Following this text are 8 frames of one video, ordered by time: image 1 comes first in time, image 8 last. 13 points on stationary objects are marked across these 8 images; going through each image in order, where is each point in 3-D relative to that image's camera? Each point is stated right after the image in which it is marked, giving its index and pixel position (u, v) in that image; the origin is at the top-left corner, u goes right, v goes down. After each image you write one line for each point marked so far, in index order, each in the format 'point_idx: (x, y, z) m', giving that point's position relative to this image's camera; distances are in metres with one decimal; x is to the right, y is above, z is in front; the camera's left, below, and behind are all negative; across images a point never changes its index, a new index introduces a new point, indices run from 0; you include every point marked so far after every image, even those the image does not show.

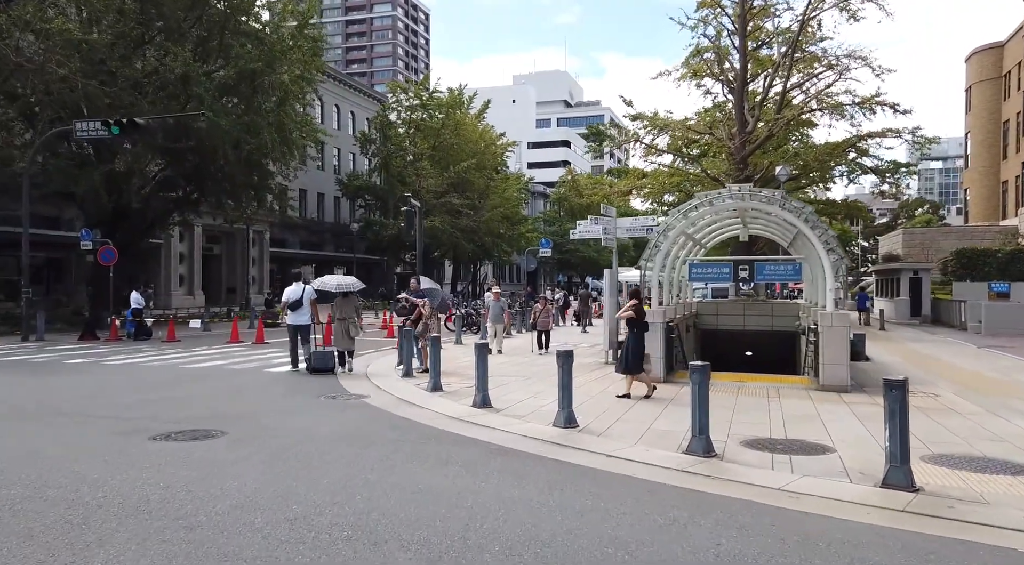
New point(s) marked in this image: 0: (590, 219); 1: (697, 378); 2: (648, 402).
0: (+1.7, +1.4, +17.0) m
1: (+1.6, -0.8, +6.9) m
2: (+1.7, -1.5, +10.1) m
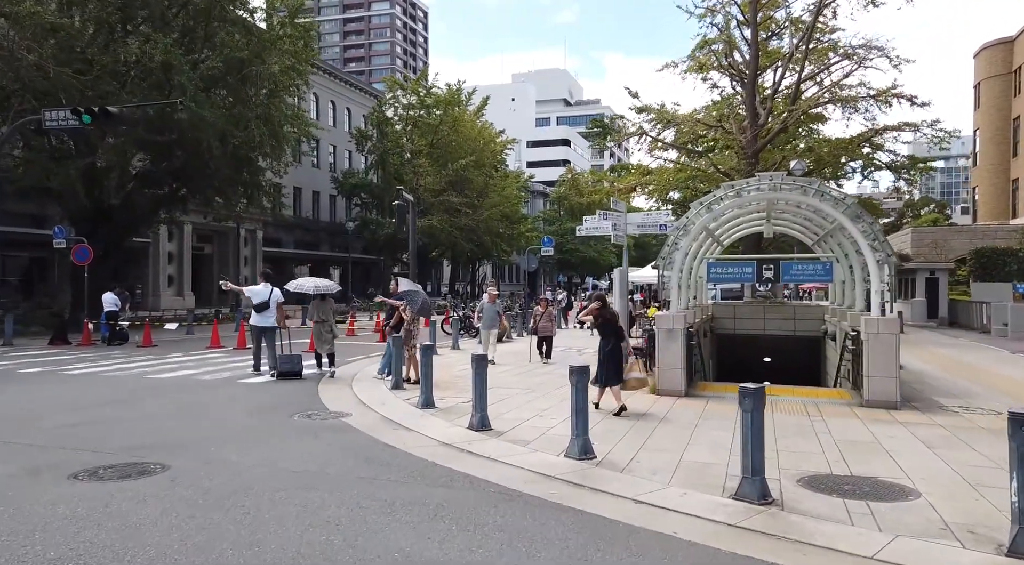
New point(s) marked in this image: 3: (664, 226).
0: (+1.7, +1.3, +15.6) m
1: (+1.6, -0.8, +5.5) m
2: (+1.7, -1.5, +8.7) m
3: (+3.0, +1.1, +15.9) m
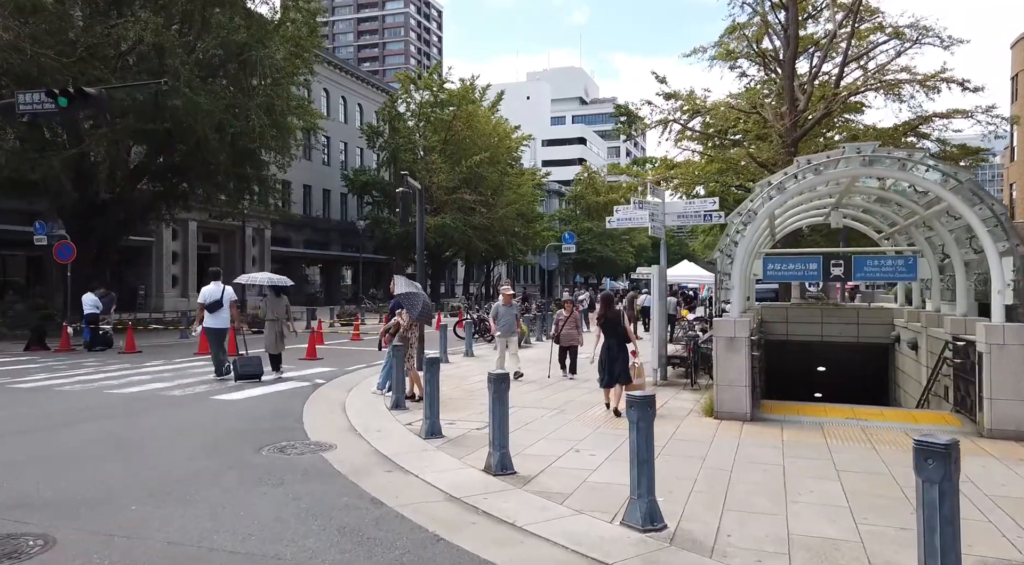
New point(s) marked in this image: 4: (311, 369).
0: (+2.1, +1.4, +13.5) m
1: (+1.8, -0.8, +3.4) m
2: (+2.0, -1.5, +6.7) m
3: (+3.4, +1.1, +13.8) m
4: (-3.8, -1.6, +15.4) m
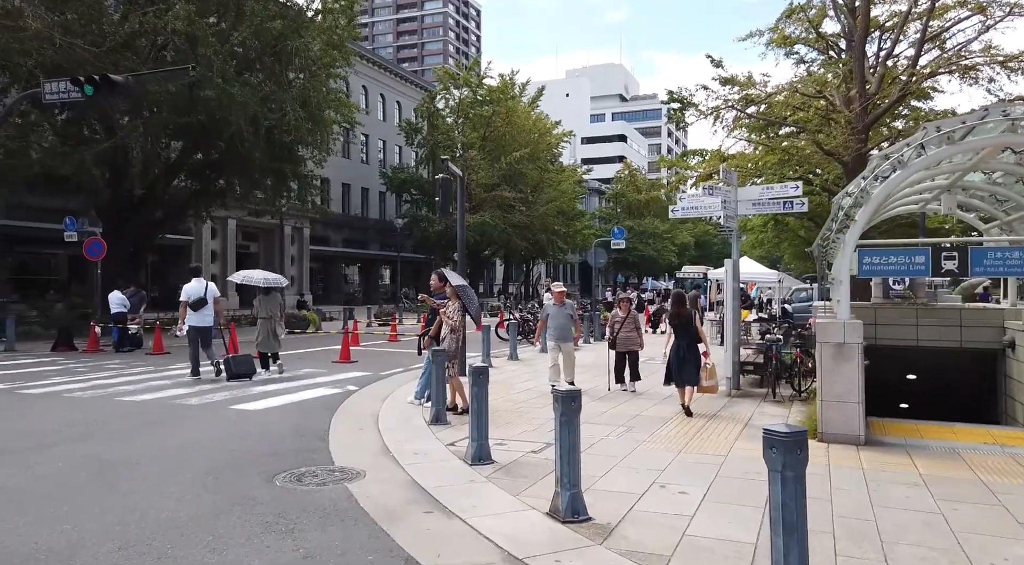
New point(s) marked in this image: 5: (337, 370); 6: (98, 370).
0: (+2.9, +1.4, +12.0) m
1: (+2.1, -0.8, +1.9) m
2: (+2.5, -1.4, +5.1) m
3: (+4.2, +1.2, +12.2) m
4: (-2.9, -1.6, +14.1) m
5: (-3.2, -1.6, +14.7) m
6: (-7.6, -1.6, +14.8) m
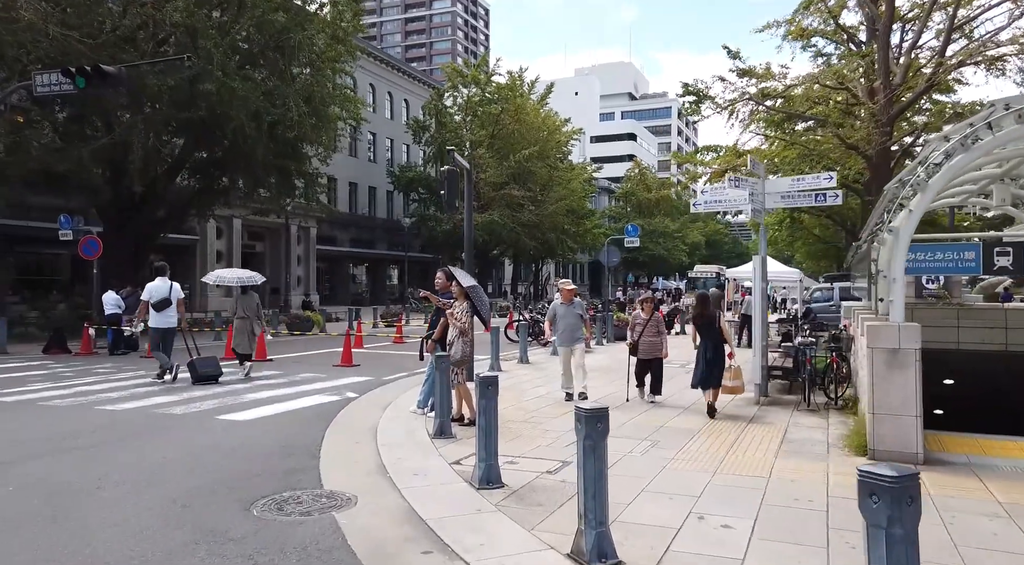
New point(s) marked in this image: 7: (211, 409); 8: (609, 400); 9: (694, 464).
0: (+3.0, +1.4, +11.1) m
1: (+2.2, -0.7, +1.1) m
2: (+2.5, -1.4, +4.3) m
3: (+4.3, +1.2, +11.4) m
4: (-2.7, -1.6, +13.3) m
5: (-3.0, -1.6, +14.0) m
6: (-7.4, -1.6, +14.0) m
7: (-3.6, -1.5, +9.7) m
8: (+1.2, -1.5, +10.3) m
9: (+1.5, -1.5, +6.7) m
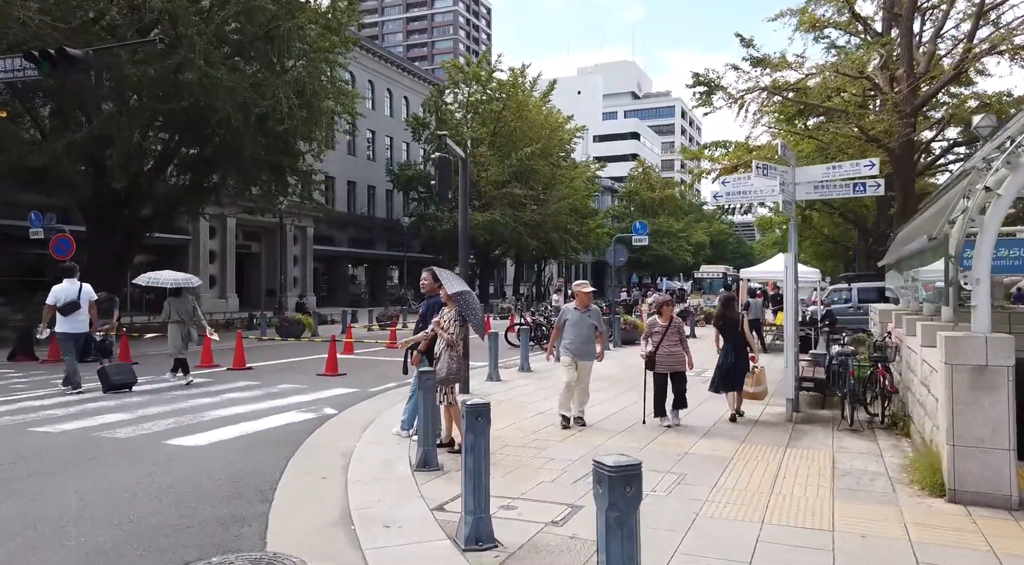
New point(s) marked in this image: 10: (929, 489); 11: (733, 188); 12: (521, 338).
0: (+3.0, +1.4, +9.8) m
1: (+2.1, -0.8, -0.2) m
2: (+2.5, -1.4, +3.0) m
3: (+4.3, +1.2, +10.1) m
4: (-2.7, -1.6, +12.1) m
5: (-3.0, -1.6, +12.7) m
6: (-7.4, -1.6, +12.8) m
7: (-3.6, -1.5, +8.4) m
8: (+1.2, -1.5, +9.0) m
9: (+1.5, -1.5, +5.4) m
10: (+3.0, -1.5, +5.8) m
11: (+2.9, +1.2, +10.5) m
12: (+0.2, -1.0, +14.8) m
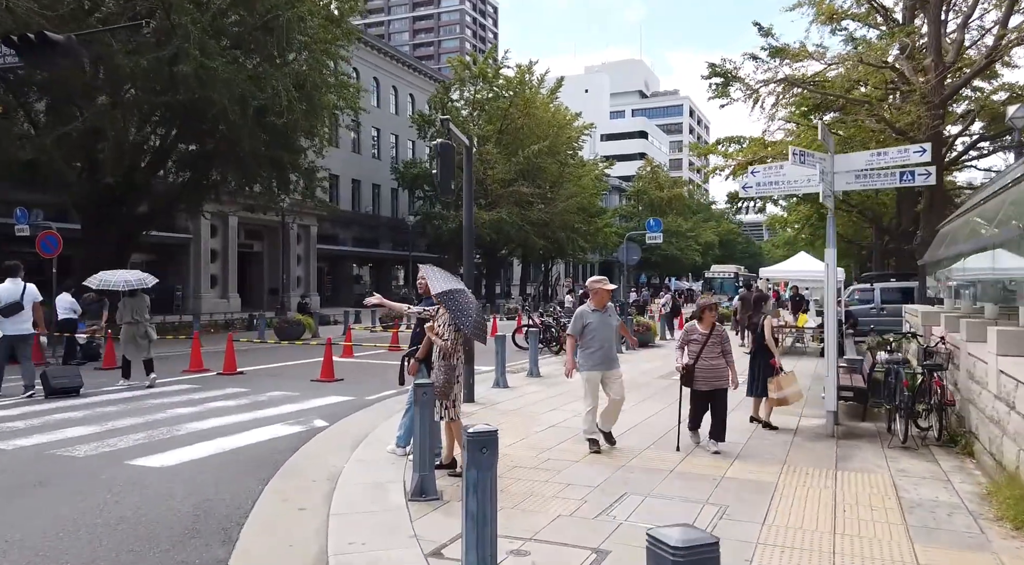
0: (+3.1, +1.4, +8.9) m
1: (+2.1, -0.7, -1.2) m
2: (+2.5, -1.4, +2.0) m
3: (+4.4, +1.2, +9.1) m
4: (-2.6, -1.6, +11.1) m
5: (-2.9, -1.6, +11.8) m
6: (-7.3, -1.6, +11.9) m
7: (-3.5, -1.5, +7.5) m
8: (+1.3, -1.5, +8.1) m
9: (+1.6, -1.5, +4.5) m
10: (+3.1, -1.5, +4.8) m
11: (+3.0, +1.2, +9.5) m
12: (+0.3, -1.0, +13.8) m
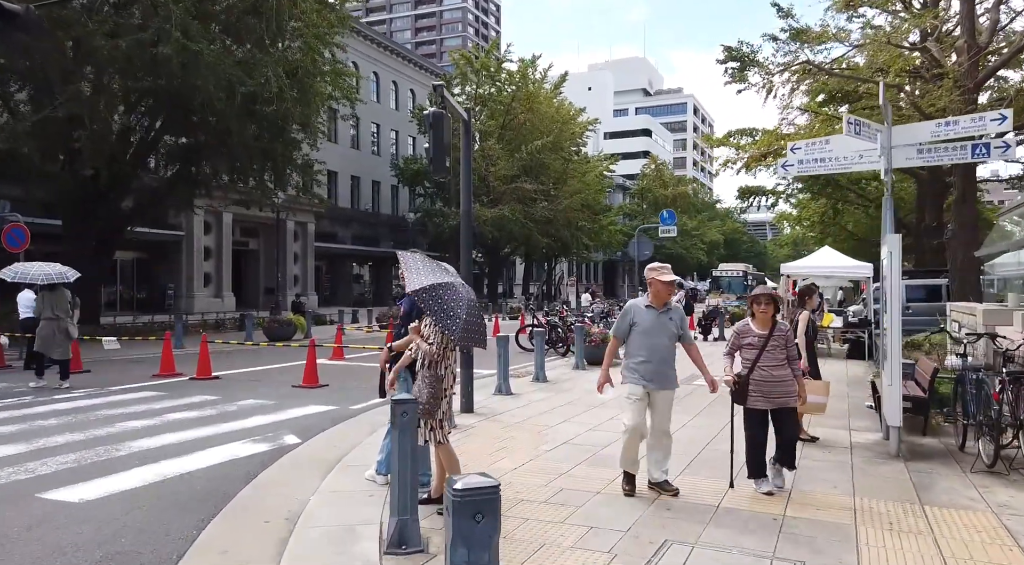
0: (+3.1, +1.5, +7.5) m
1: (+2.2, -0.7, -2.5) m
2: (+2.6, -1.4, +0.7) m
3: (+4.5, +1.3, +7.7) m
4: (-2.6, -1.5, +9.8) m
5: (-2.8, -1.5, +10.4) m
6: (-7.2, -1.5, +10.6) m
7: (-3.5, -1.4, +6.2) m
8: (+1.4, -1.4, +6.8) m
9: (+1.6, -1.4, +3.1) m
10: (+3.1, -1.4, +3.5) m
11: (+3.0, +1.3, +8.2) m
12: (+0.4, -0.9, +12.5) m
